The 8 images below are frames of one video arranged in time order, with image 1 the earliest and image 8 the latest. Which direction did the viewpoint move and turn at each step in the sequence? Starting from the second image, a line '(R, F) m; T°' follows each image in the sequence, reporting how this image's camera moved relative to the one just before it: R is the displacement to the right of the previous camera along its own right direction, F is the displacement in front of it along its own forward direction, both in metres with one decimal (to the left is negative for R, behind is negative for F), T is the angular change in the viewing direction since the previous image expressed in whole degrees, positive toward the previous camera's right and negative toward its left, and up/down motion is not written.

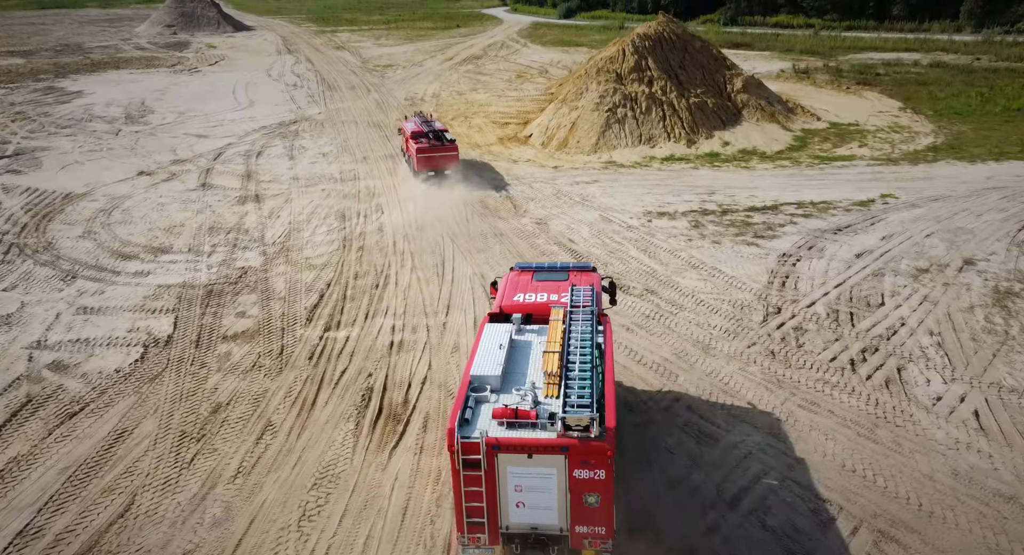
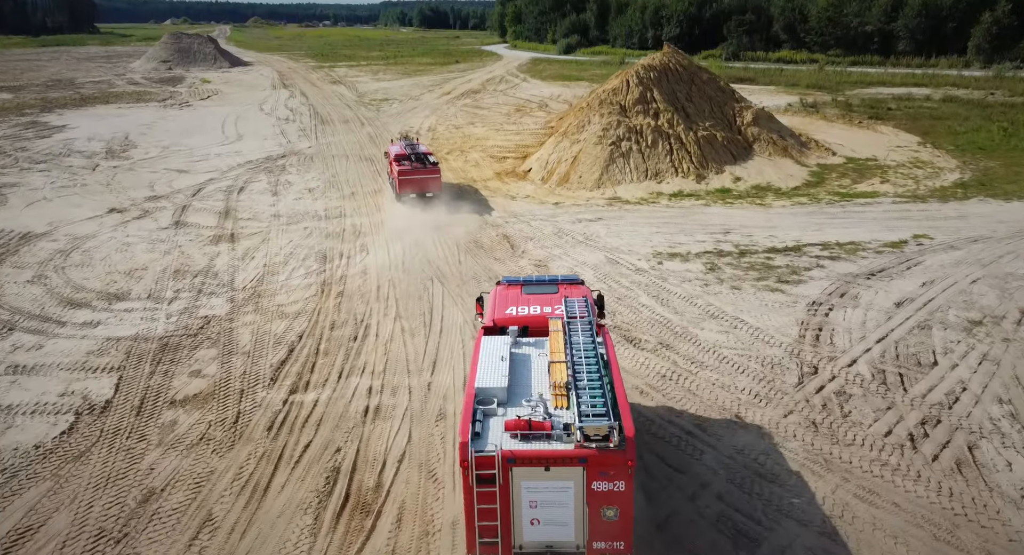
(+0.1, +1.5) m; 0°
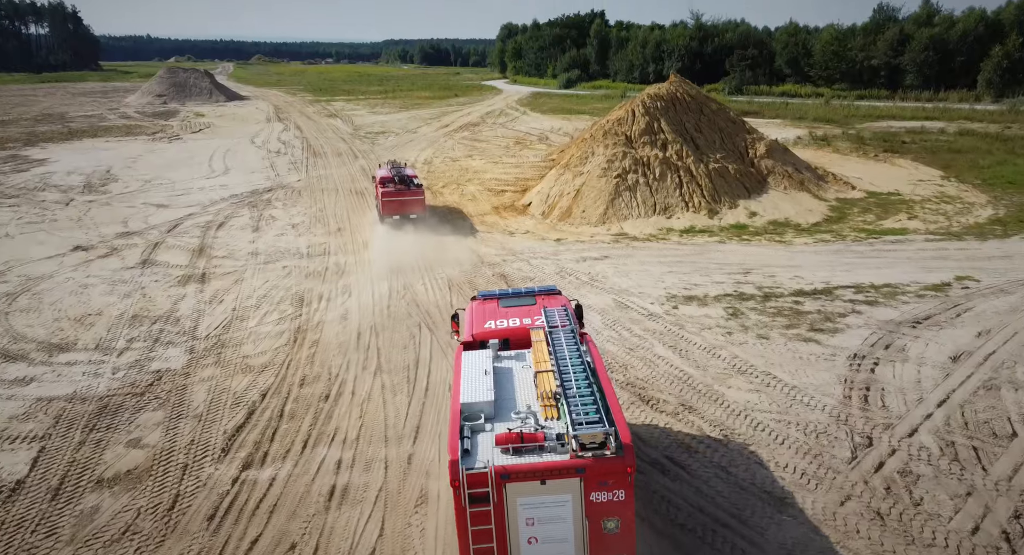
(+0.1, +1.5) m; 0°
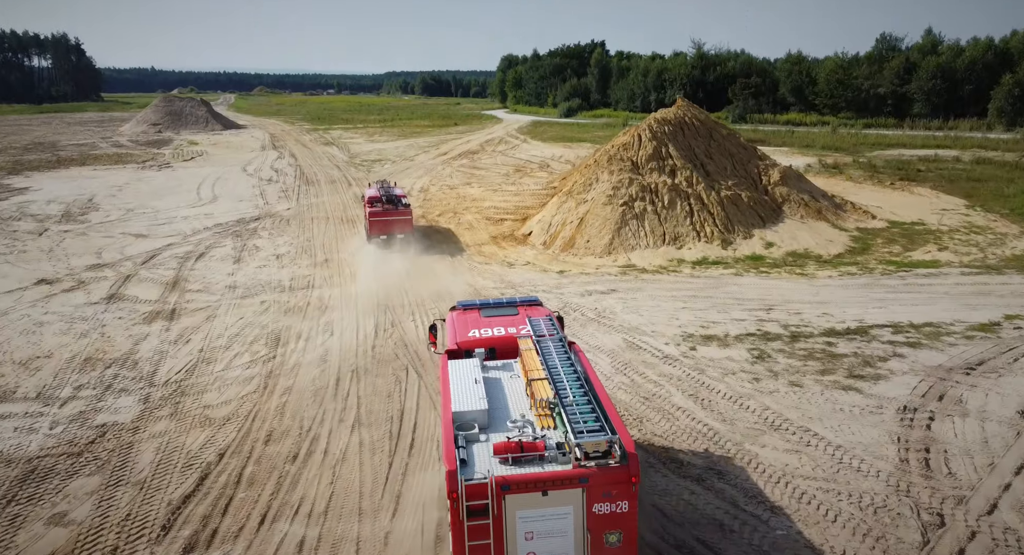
(0.0, +1.3) m; 0°
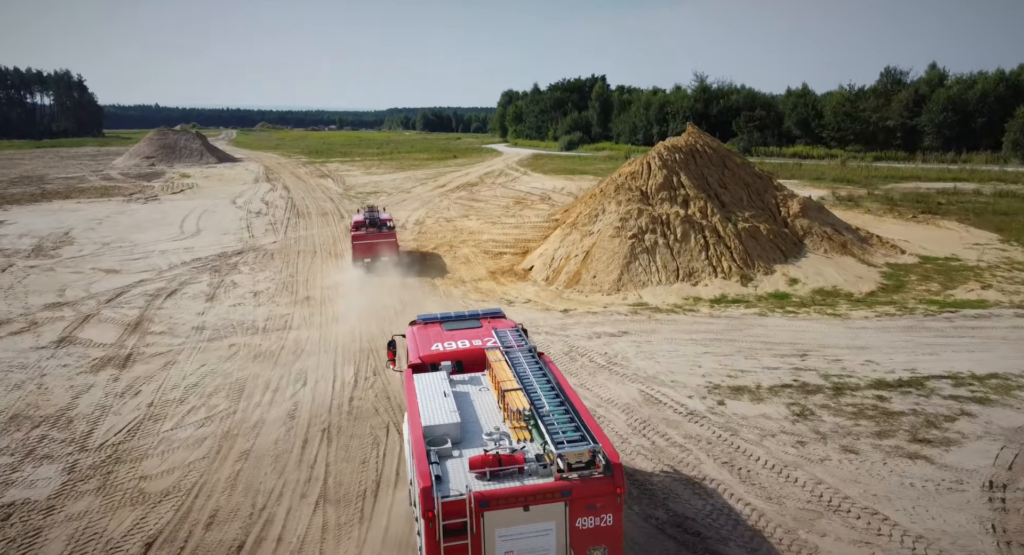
(0.0, +1.5) m; 0°
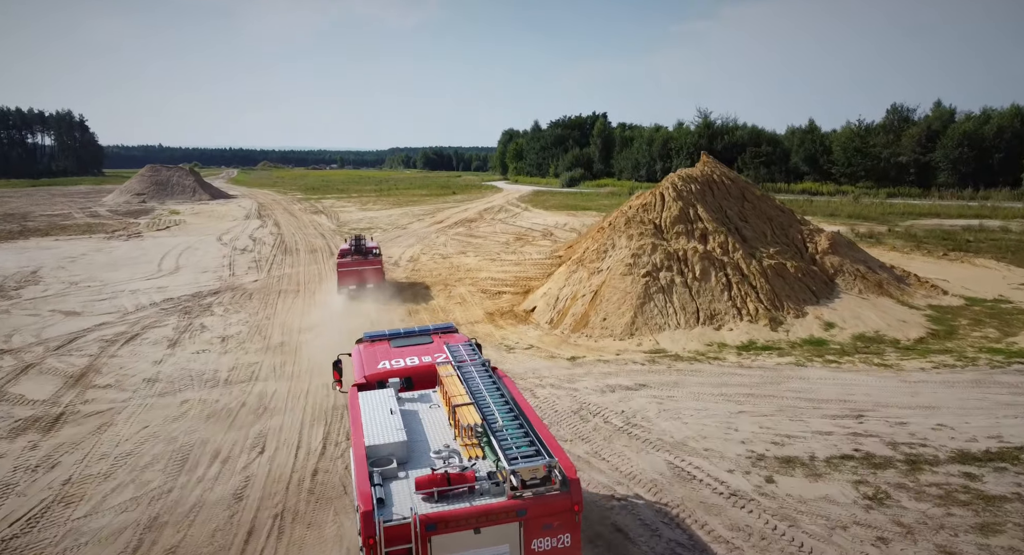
(0.0, +1.8) m; 0°
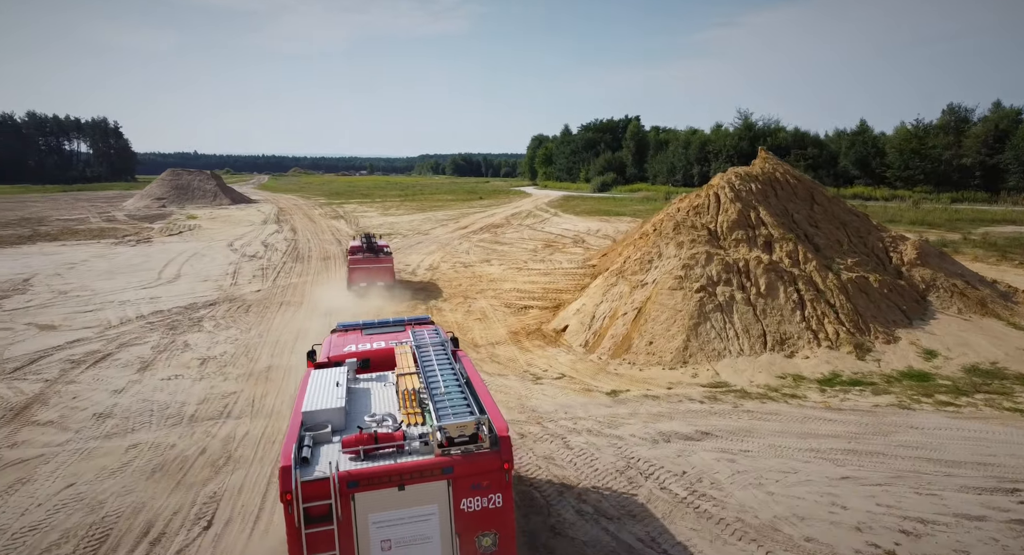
(0.0, +2.4) m; -3°
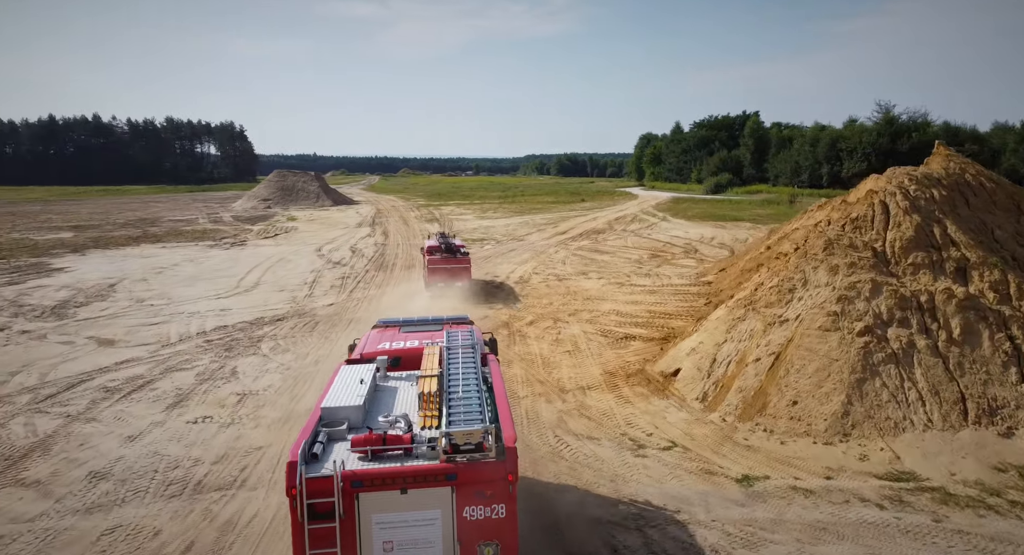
(+0.1, +2.9) m; -10°
